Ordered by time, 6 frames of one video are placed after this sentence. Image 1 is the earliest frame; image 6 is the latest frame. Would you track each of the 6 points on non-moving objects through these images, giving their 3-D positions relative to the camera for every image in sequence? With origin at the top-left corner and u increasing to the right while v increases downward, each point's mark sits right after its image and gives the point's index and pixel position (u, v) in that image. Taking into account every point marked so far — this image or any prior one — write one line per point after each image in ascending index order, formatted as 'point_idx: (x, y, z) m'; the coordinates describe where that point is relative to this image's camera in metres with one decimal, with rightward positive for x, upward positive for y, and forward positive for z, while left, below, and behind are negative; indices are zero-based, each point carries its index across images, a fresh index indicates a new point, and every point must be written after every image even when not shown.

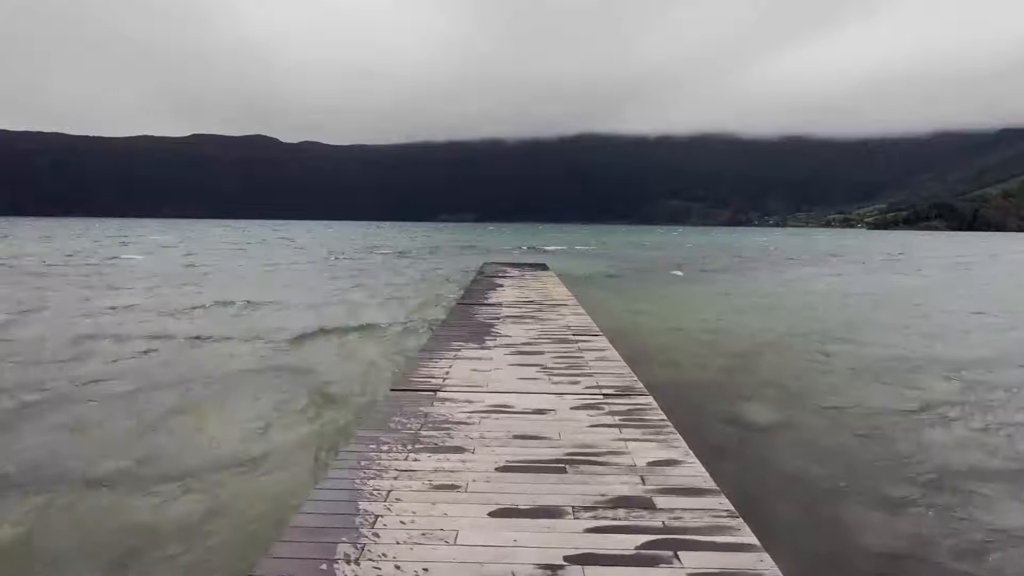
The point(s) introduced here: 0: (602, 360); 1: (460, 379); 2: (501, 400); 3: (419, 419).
0: (+1.1, -0.9, +6.9) m
1: (-0.5, -1.0, +6.0) m
2: (-0.1, -1.0, +5.3) m
3: (-0.8, -1.1, +4.8) m
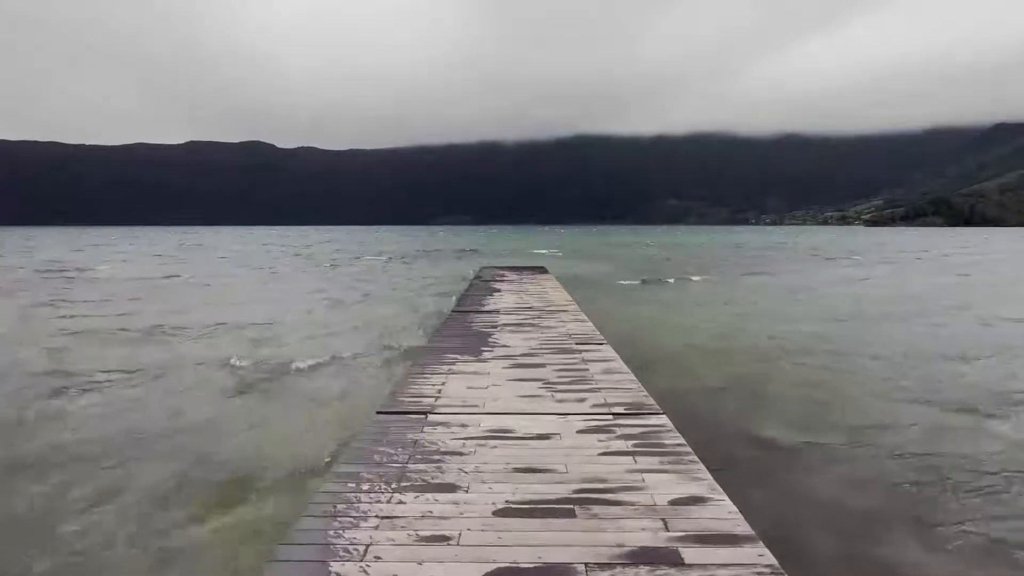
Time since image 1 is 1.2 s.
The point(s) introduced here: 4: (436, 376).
0: (+1.1, -1.0, +6.4) m
1: (-0.6, -1.1, +5.5) m
2: (-0.1, -1.1, +4.8) m
3: (-0.8, -1.2, +4.2) m
4: (-0.8, -1.0, +6.3) m
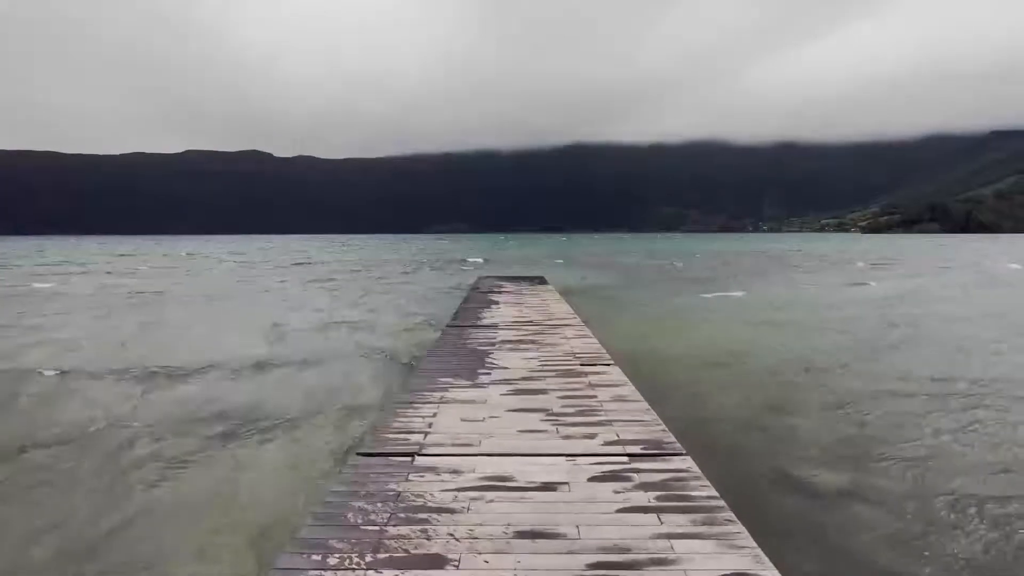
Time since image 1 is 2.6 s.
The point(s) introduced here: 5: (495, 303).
0: (+1.1, -1.1, +5.7) m
1: (-0.6, -1.2, +4.8) m
2: (-0.1, -1.3, +4.1) m
3: (-0.8, -1.4, +3.6) m
4: (-0.8, -1.2, +5.6) m
5: (-0.4, -0.4, +14.0) m
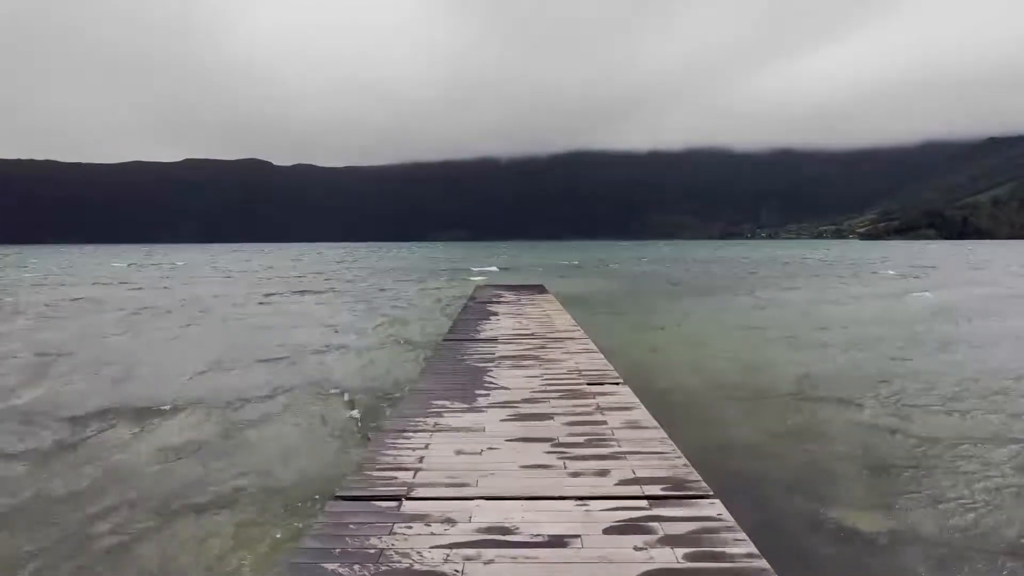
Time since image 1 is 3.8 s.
0: (+1.1, -1.3, +5.2) m
1: (-0.5, -1.4, +4.2) m
2: (-0.1, -1.4, +3.5) m
3: (-0.8, -1.5, +3.0) m
4: (-0.8, -1.3, +5.1) m
5: (-0.4, -0.6, +13.5) m
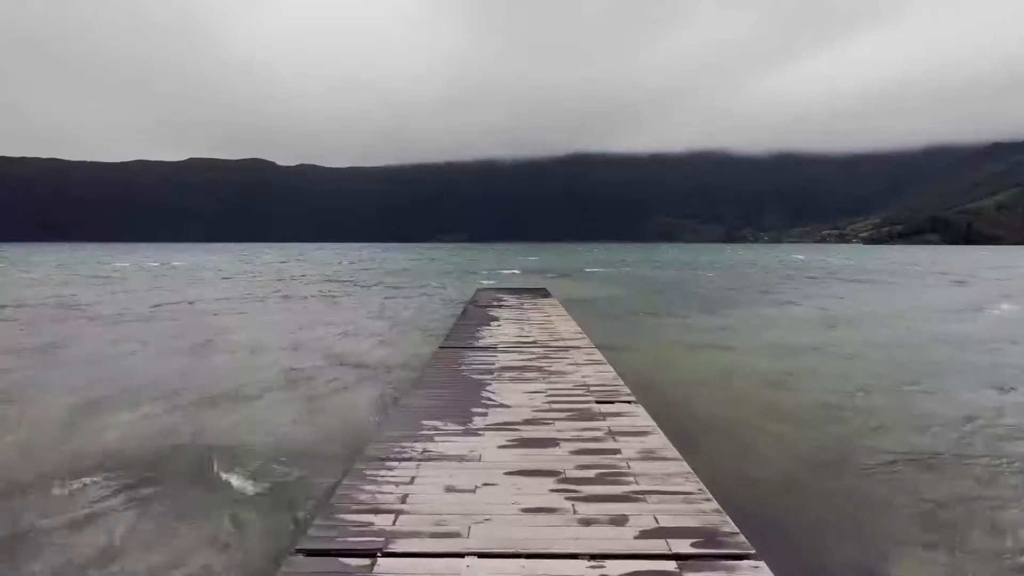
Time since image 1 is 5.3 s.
0: (+1.1, -1.3, +4.5) m
1: (-0.6, -1.4, +3.6) m
2: (-0.1, -1.5, +2.8) m
3: (-0.8, -1.5, +2.3) m
4: (-0.8, -1.4, +4.4) m
5: (-0.4, -0.7, +12.8) m
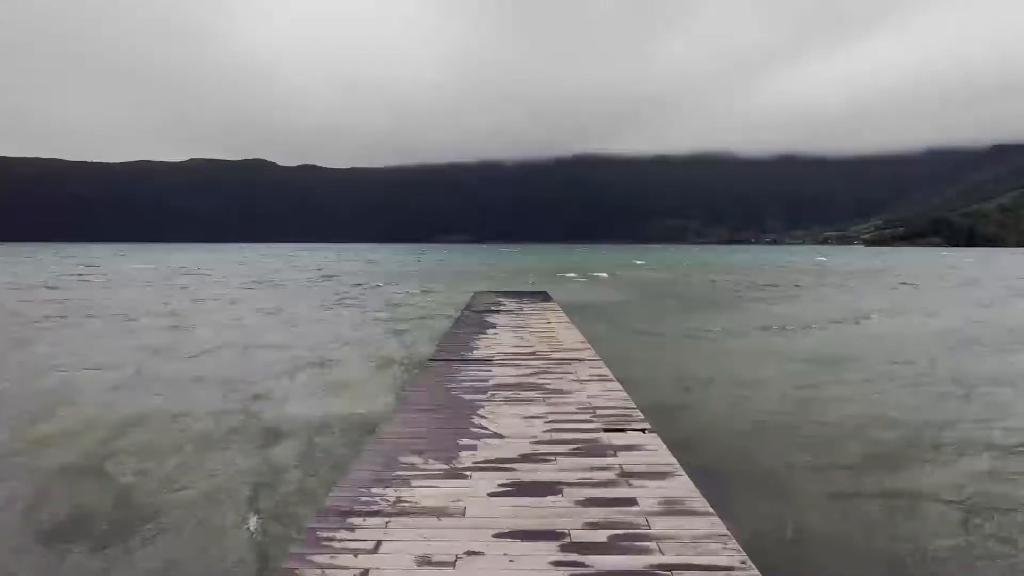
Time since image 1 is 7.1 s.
0: (+1.0, -1.4, +3.6) m
1: (-0.6, -1.5, +2.7) m
2: (-0.1, -1.6, +2.0) m
3: (-0.8, -1.6, +1.5) m
4: (-0.9, -1.5, +3.5) m
5: (-0.4, -0.8, +12.0) m
